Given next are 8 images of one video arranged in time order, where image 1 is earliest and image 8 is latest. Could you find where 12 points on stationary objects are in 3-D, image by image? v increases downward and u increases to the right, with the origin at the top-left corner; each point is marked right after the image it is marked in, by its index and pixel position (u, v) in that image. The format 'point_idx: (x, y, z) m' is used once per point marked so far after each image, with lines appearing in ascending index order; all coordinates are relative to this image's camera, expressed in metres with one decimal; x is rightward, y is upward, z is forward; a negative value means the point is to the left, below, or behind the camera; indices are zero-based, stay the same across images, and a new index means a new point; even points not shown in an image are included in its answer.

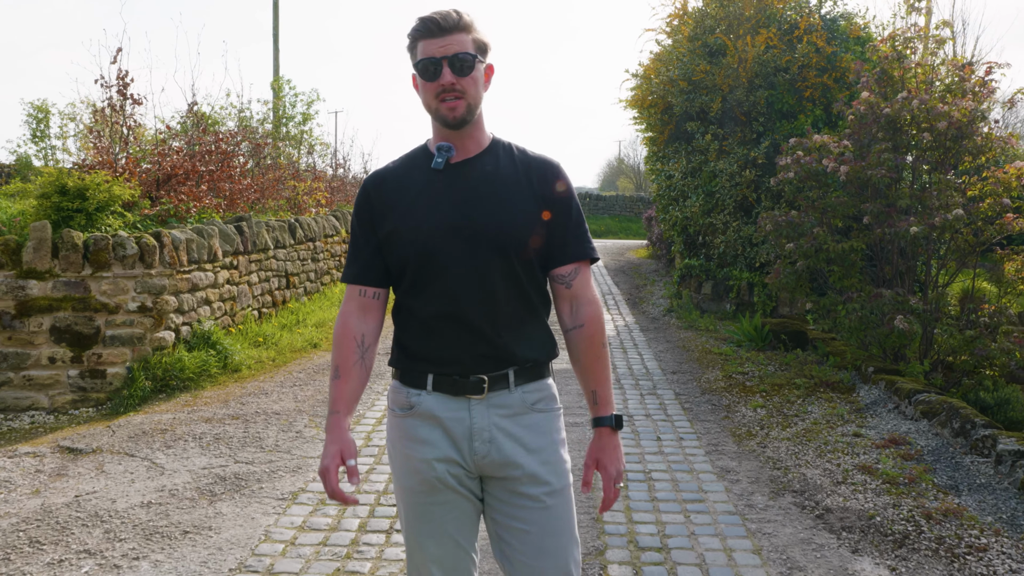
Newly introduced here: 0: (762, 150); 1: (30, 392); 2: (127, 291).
0: (+3.2, +1.8, +10.0) m
1: (-3.9, -0.8, +6.2) m
2: (-3.2, 0.0, +6.3) m
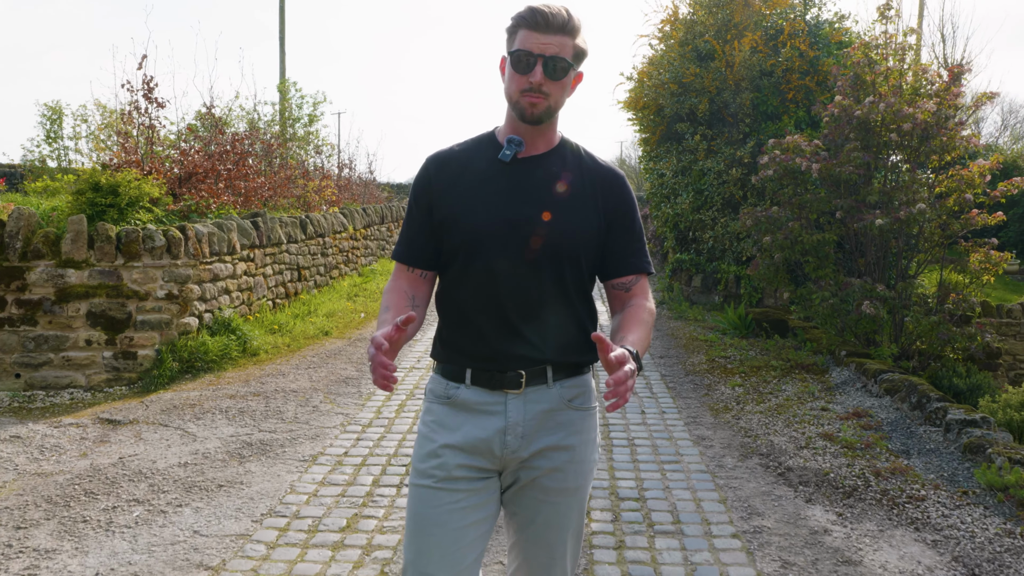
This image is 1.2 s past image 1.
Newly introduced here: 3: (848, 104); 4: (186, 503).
0: (+3.2, +1.9, +10.5) m
1: (-3.9, -0.7, +6.7) m
2: (-3.3, +0.1, +6.9) m
3: (+3.5, +1.9, +8.0) m
4: (-1.9, -1.3, +4.5) m
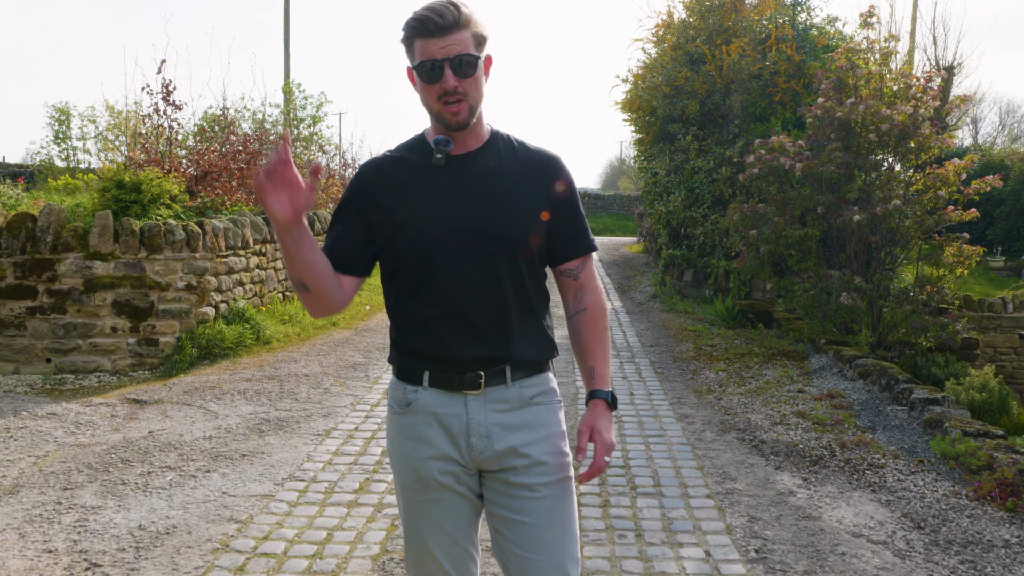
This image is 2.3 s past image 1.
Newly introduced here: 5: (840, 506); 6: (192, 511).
0: (+3.2, +2.0, +11.0) m
1: (-3.9, -0.6, +7.2) m
2: (-3.3, +0.2, +7.4) m
3: (+3.5, +2.0, +8.4) m
4: (-1.9, -1.2, +5.0) m
5: (+1.9, -1.3, +4.5) m
6: (-1.8, -1.3, +4.3) m
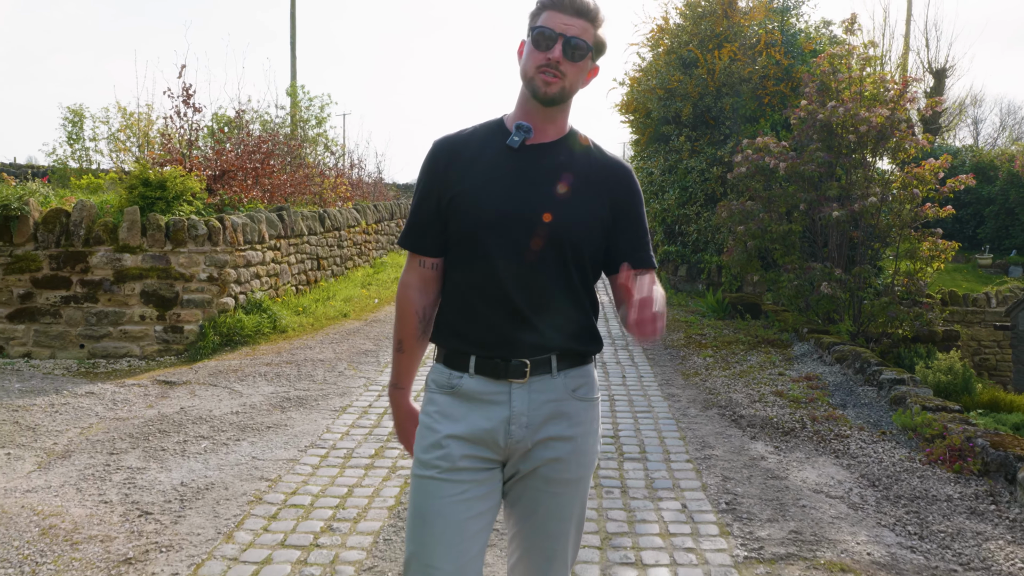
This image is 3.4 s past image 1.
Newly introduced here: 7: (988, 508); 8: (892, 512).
0: (+3.2, +2.1, +11.5) m
1: (-3.9, -0.6, +7.7) m
2: (-3.3, +0.2, +7.9) m
3: (+3.5, +2.1, +8.9) m
4: (-1.9, -1.1, +5.5) m
5: (+1.9, -1.2, +5.0) m
6: (-1.8, -1.2, +4.9) m
7: (+2.8, -1.3, +4.4) m
8: (+2.2, -1.3, +4.4) m
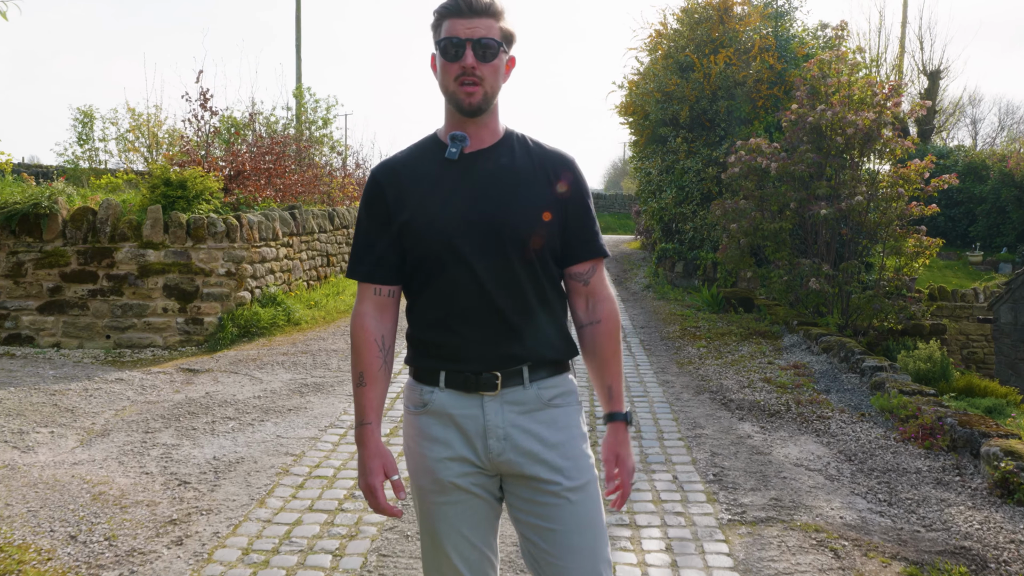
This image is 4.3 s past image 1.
0: (+3.3, +2.1, +11.9) m
1: (-3.9, -0.5, +8.2) m
2: (-3.2, +0.3, +8.3) m
3: (+3.6, +2.2, +9.4) m
4: (-1.9, -1.0, +5.9) m
5: (+2.0, -1.1, +5.4) m
6: (-1.8, -1.1, +5.3) m
7: (+2.8, -1.2, +4.8) m
8: (+2.2, -1.2, +4.8) m
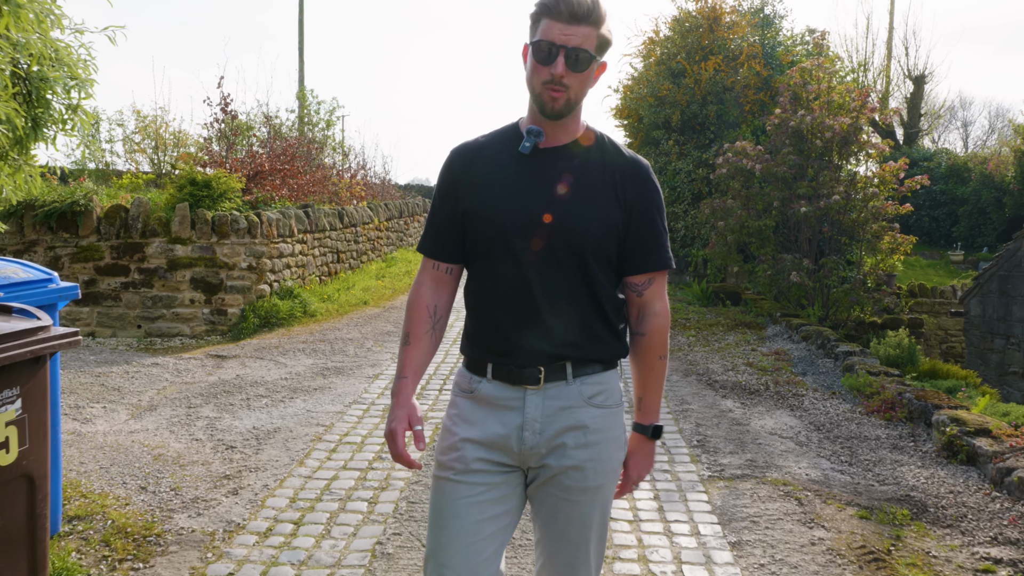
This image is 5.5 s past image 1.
0: (+3.3, +2.2, +12.6) m
1: (-3.9, -0.4, +8.8) m
2: (-3.2, +0.4, +9.0) m
3: (+3.6, +2.2, +10.0) m
4: (-1.9, -0.9, +6.5) m
5: (+2.0, -1.0, +6.0) m
6: (-1.7, -1.0, +5.9) m
7: (+2.9, -1.1, +5.5) m
8: (+2.3, -1.1, +5.4) m
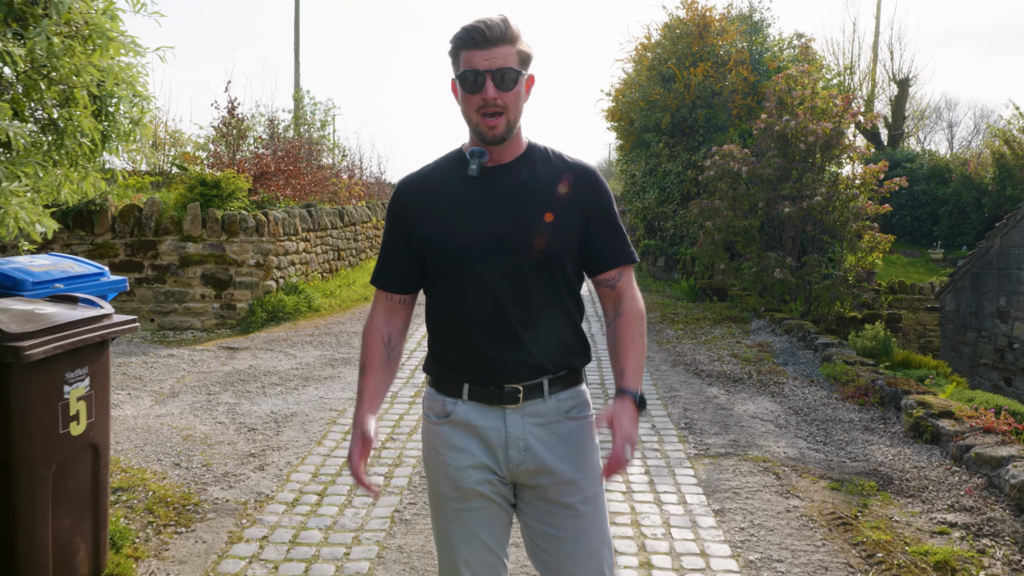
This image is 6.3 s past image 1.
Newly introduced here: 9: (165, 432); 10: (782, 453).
0: (+3.2, +2.3, +13.0) m
1: (-3.9, -0.4, +9.1) m
2: (-3.2, +0.4, +9.3) m
3: (+3.6, +2.3, +10.5) m
4: (-1.9, -0.9, +6.9) m
5: (+2.0, -1.0, +6.5) m
6: (-1.7, -1.0, +6.3) m
7: (+2.9, -1.1, +5.9) m
8: (+2.3, -1.1, +5.9) m
9: (-2.5, -1.0, +5.5) m
10: (+1.9, -1.2, +5.4) m
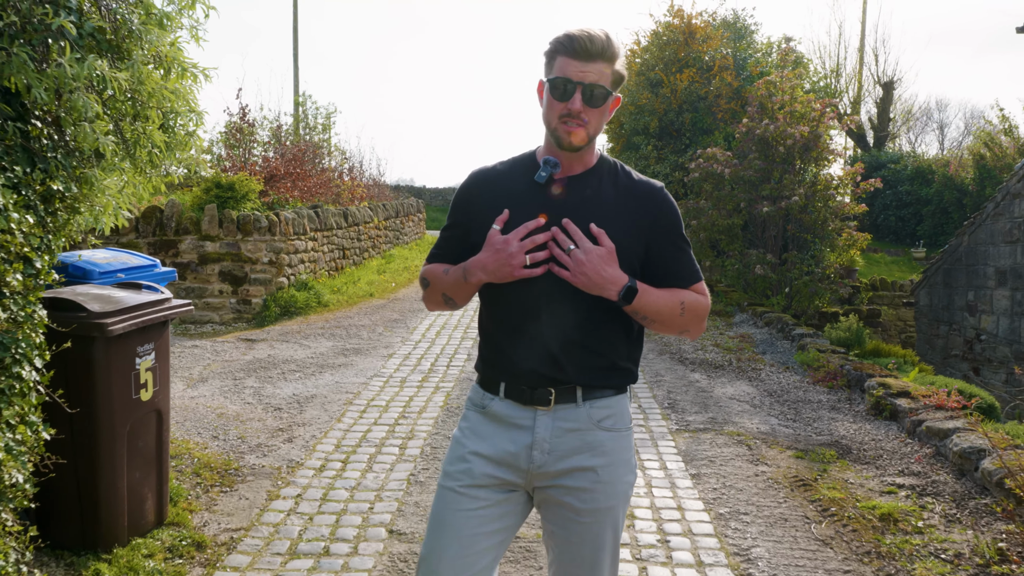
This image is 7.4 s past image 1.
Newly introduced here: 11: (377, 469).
0: (+3.2, +2.3, +13.7) m
1: (-3.9, -0.3, +9.7) m
2: (-3.2, +0.5, +9.9) m
3: (+3.5, +2.4, +11.1) m
4: (-1.9, -0.8, +7.5) m
5: (+2.0, -0.9, +7.1) m
6: (-1.7, -0.9, +6.9) m
7: (+2.9, -1.0, +6.6) m
8: (+2.3, -1.0, +6.5) m
9: (-2.5, -1.0, +6.1) m
10: (+1.9, -1.1, +6.0) m
11: (-0.9, -1.2, +5.1) m
